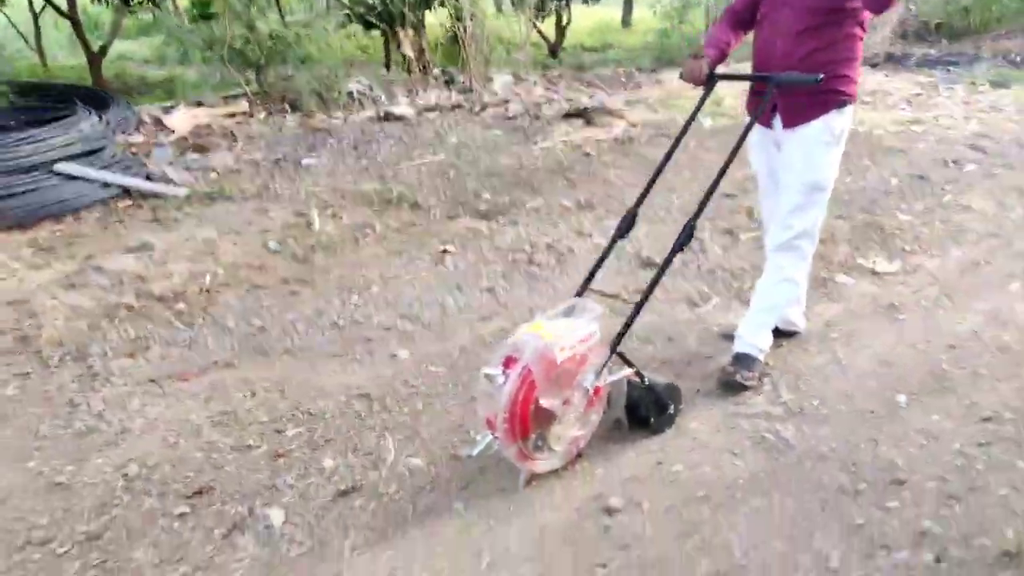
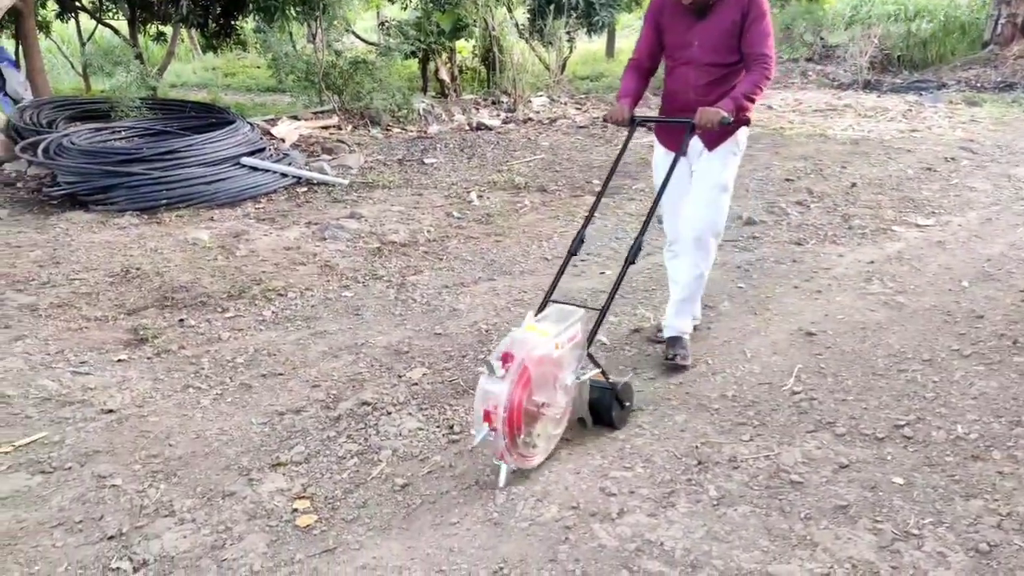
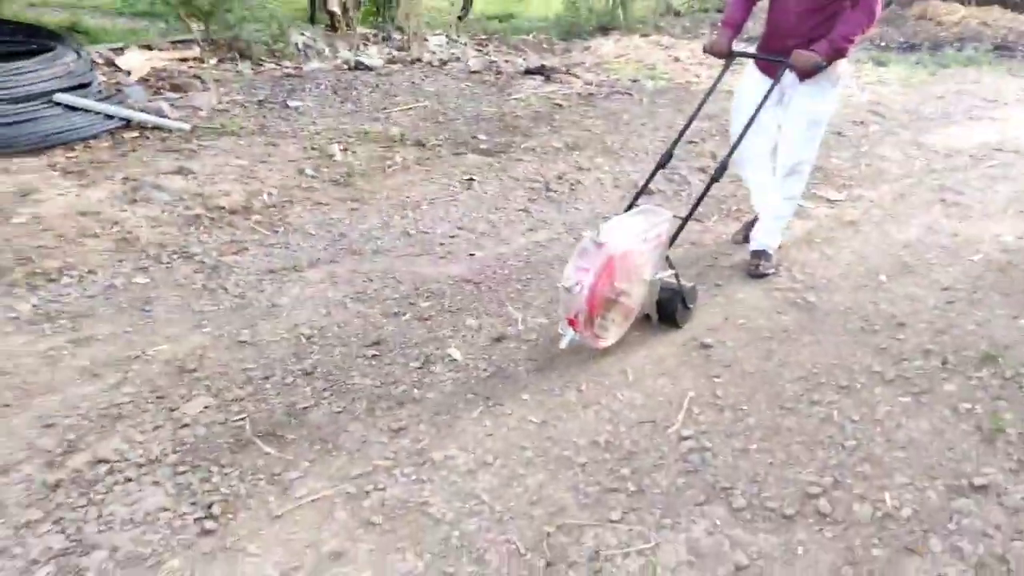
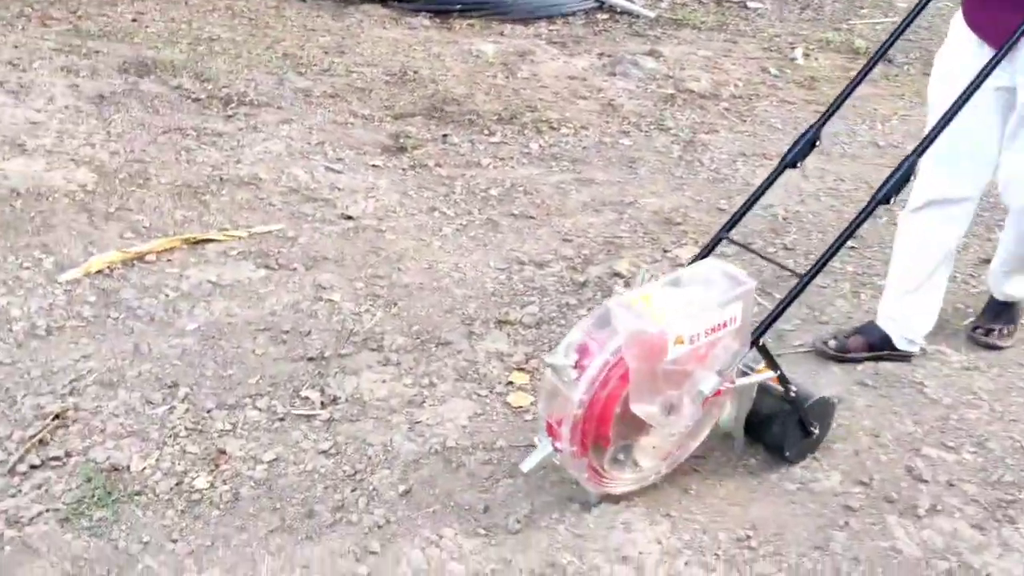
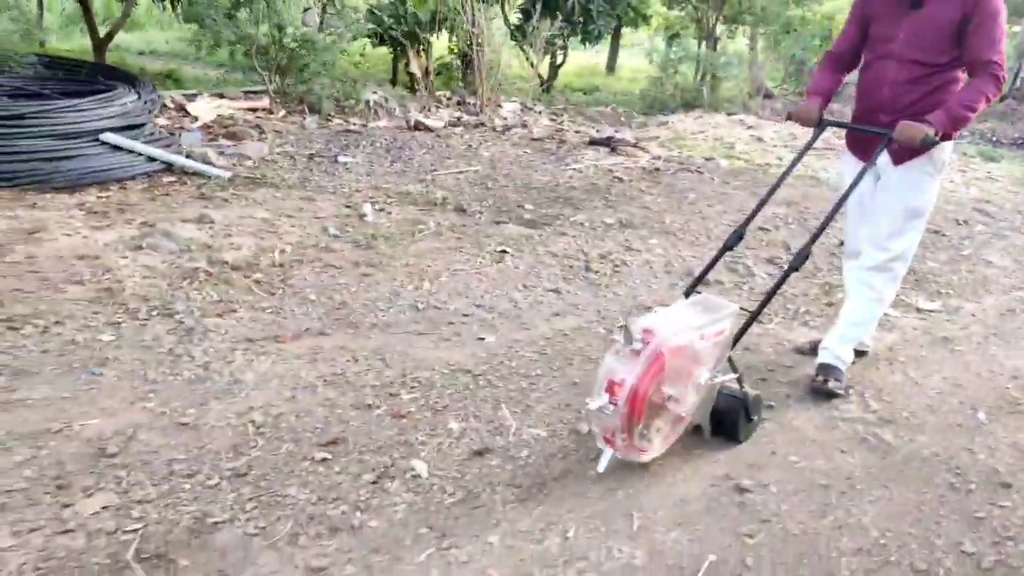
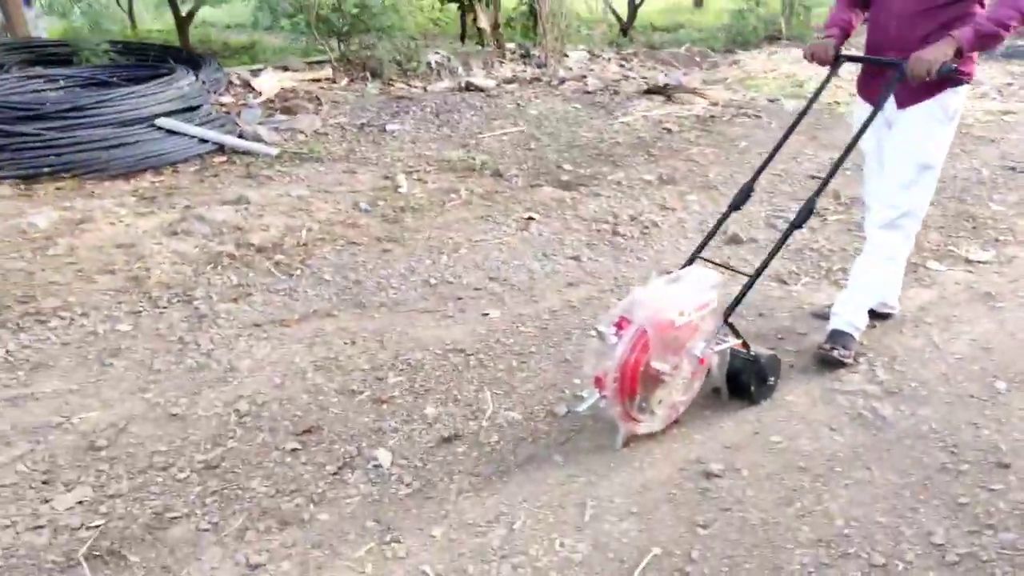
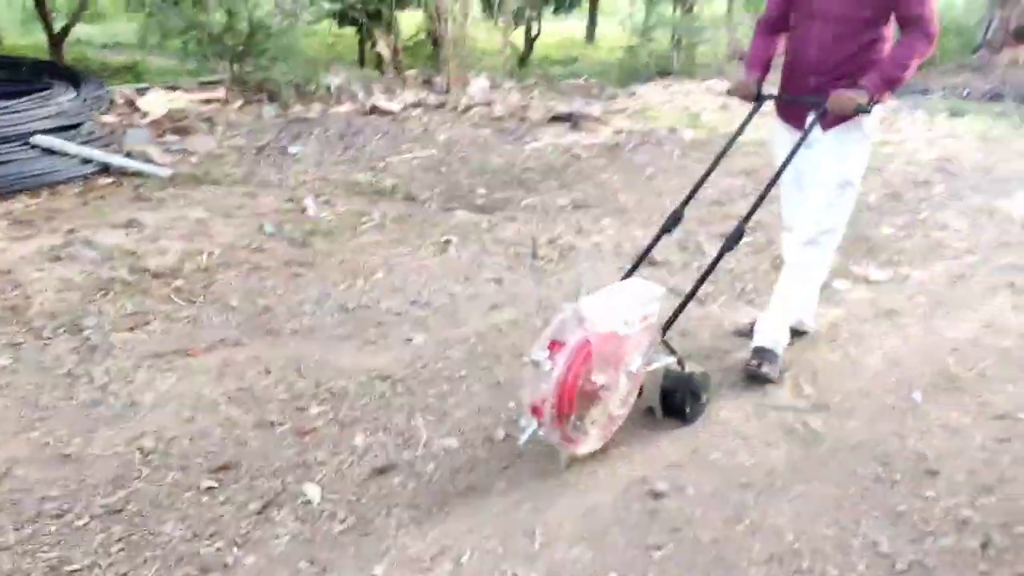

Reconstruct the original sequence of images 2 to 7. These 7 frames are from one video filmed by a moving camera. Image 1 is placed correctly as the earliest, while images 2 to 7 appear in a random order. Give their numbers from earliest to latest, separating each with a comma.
6, 7, 5, 3, 2, 4
